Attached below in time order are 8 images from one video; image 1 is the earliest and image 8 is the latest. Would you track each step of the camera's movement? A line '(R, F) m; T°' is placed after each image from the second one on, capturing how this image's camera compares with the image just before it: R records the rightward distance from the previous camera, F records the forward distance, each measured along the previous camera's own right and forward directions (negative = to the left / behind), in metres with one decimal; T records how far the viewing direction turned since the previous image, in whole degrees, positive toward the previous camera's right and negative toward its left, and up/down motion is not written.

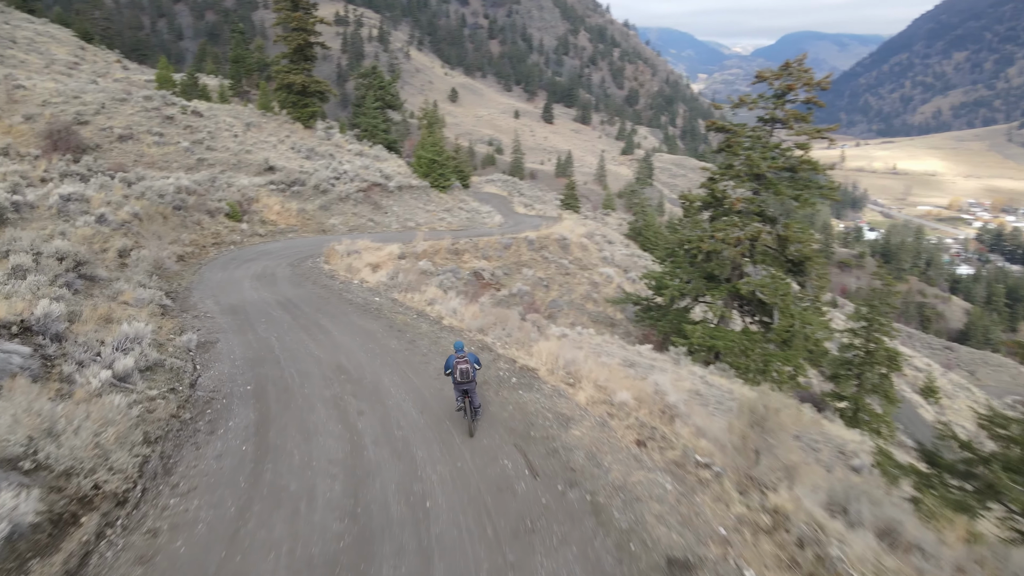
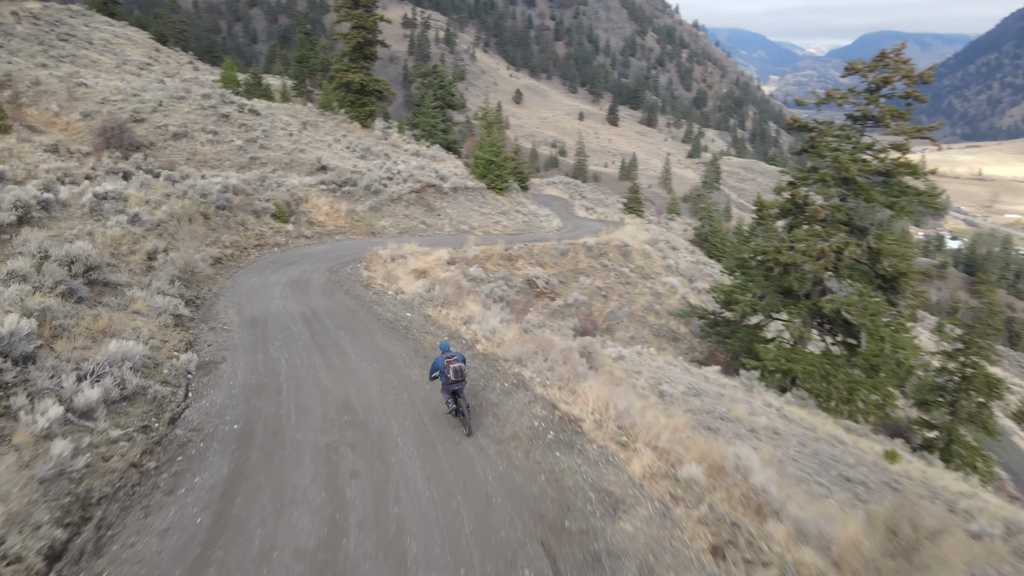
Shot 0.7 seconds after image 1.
(+0.2, +1.4) m; -5°
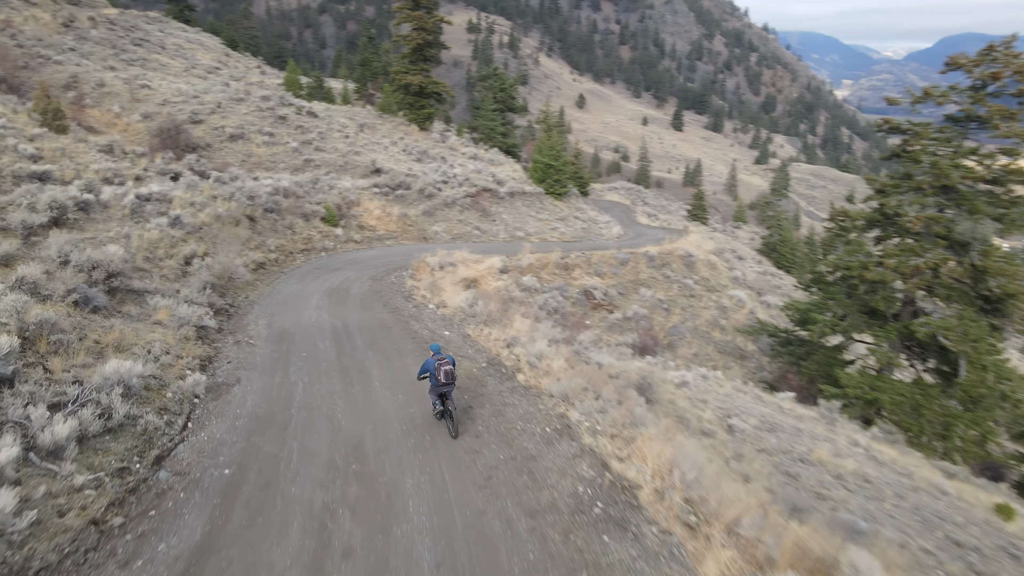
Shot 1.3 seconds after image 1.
(+0.1, +1.1) m; -5°
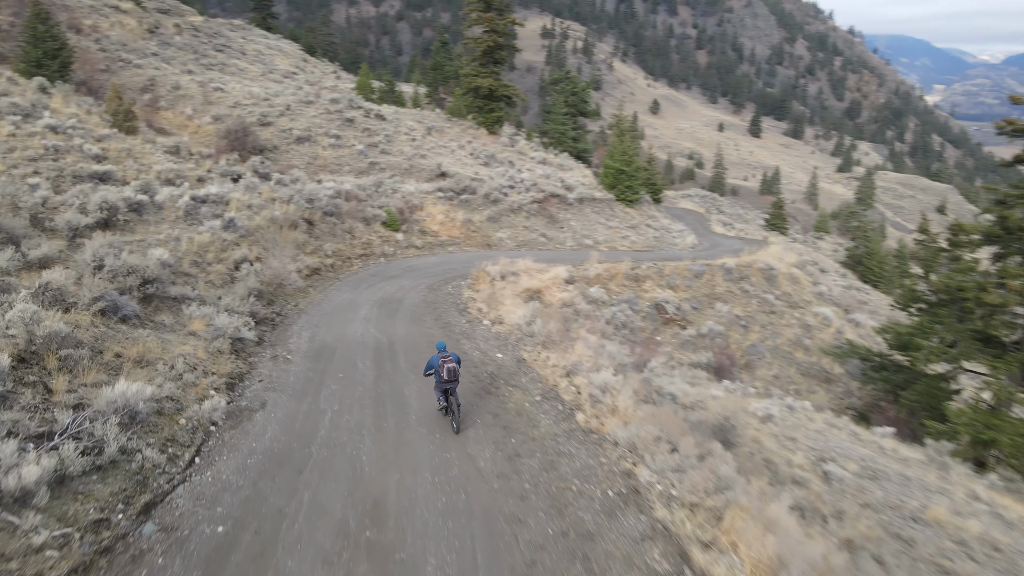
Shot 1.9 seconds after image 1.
(+0.1, +1.1) m; -5°
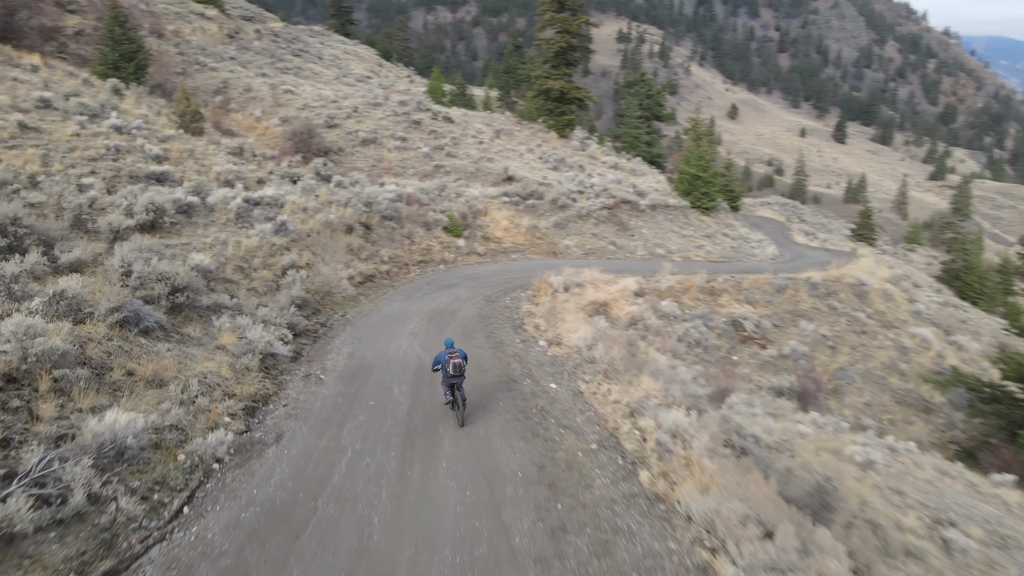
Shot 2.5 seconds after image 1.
(+0.1, +1.1) m; -6°
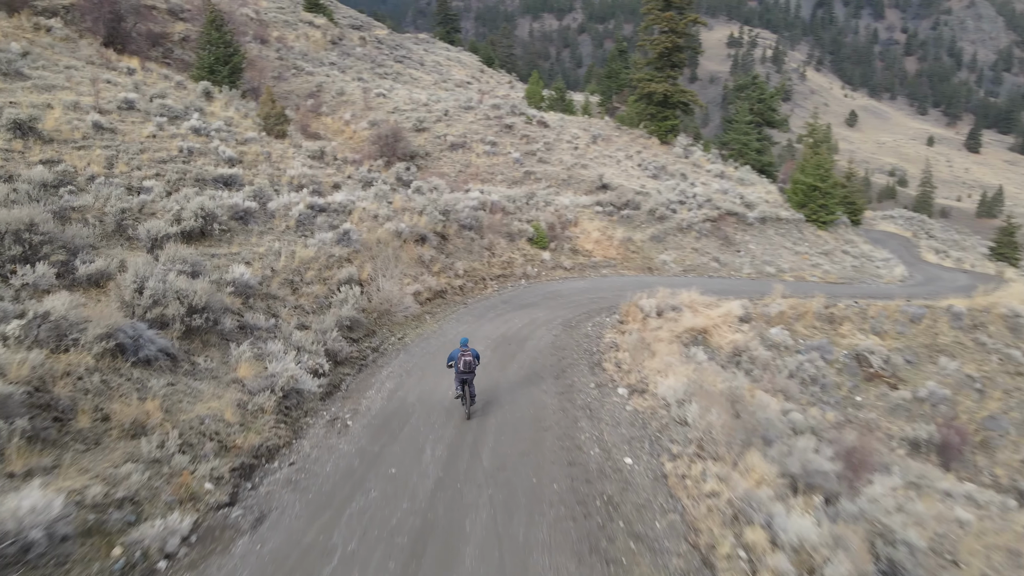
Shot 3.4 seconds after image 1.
(+0.2, +1.6) m; -8°
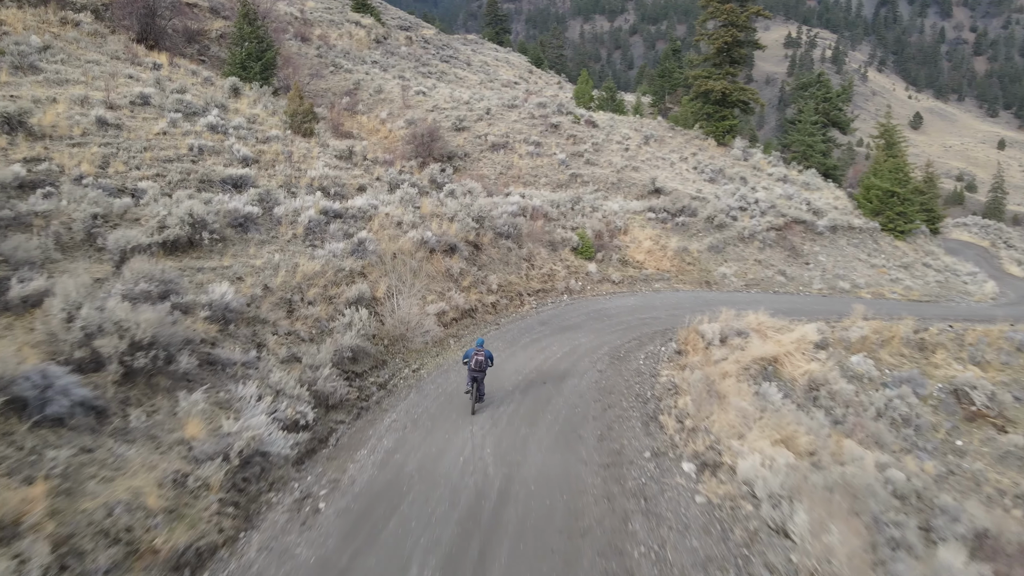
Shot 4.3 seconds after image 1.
(+0.1, +1.7) m; -4°
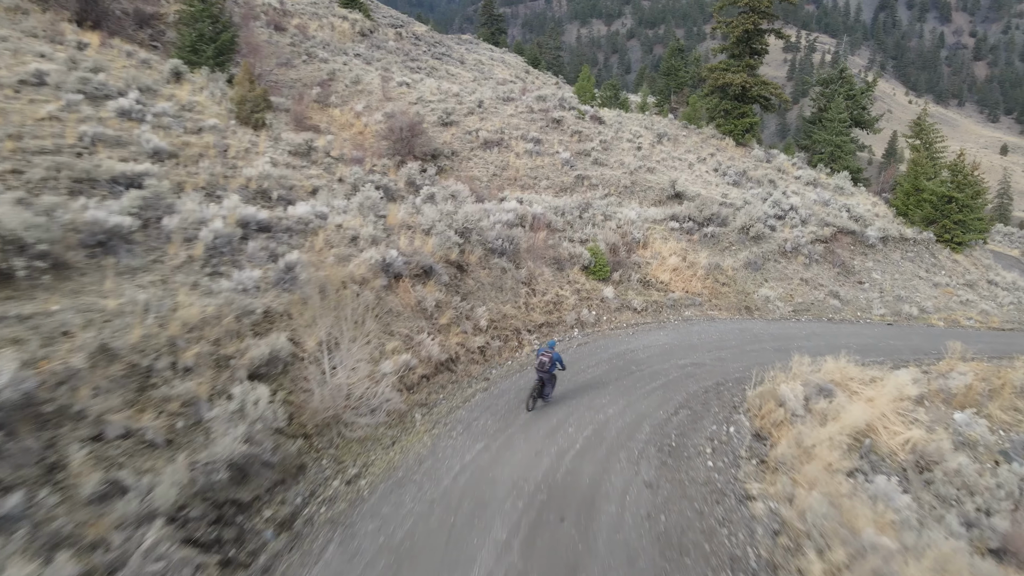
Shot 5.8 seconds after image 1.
(0.0, +3.3) m; 0°
